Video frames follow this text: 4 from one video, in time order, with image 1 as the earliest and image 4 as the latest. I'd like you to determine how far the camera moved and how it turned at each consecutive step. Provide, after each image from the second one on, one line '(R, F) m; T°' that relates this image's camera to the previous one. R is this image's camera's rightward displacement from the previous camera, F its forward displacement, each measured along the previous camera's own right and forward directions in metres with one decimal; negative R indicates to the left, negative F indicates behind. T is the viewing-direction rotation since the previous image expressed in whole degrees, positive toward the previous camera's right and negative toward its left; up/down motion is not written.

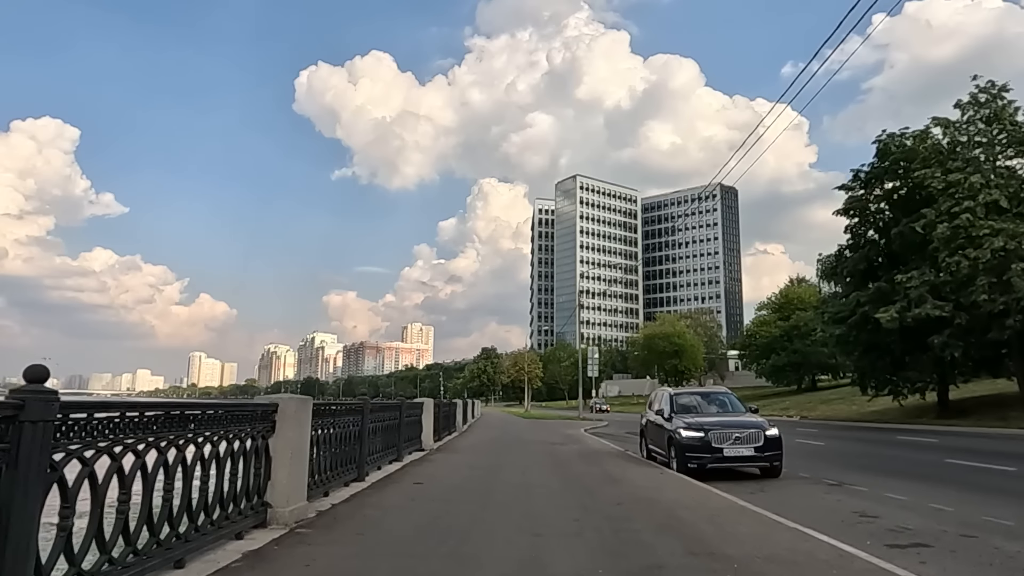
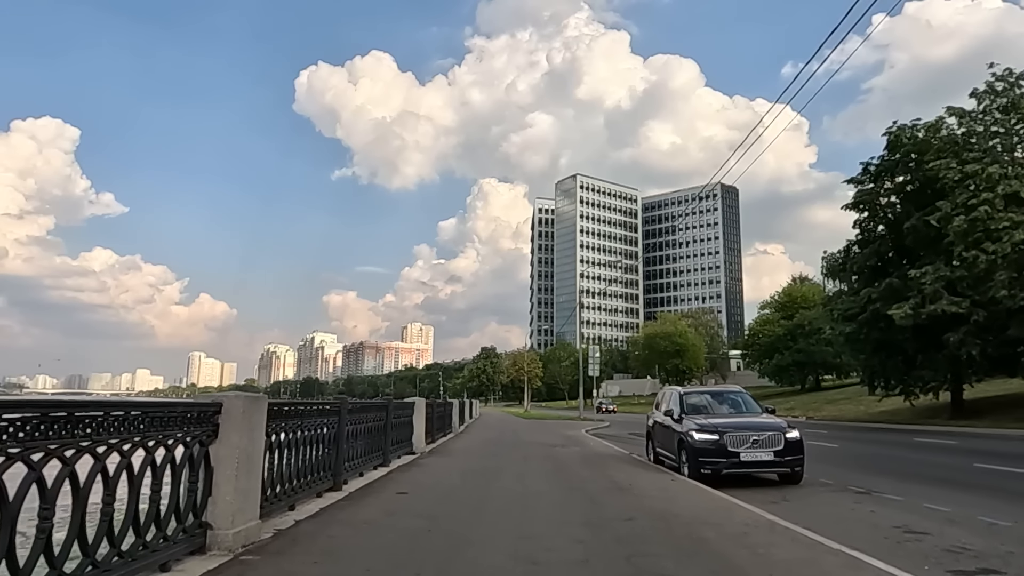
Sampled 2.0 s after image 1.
(+0.1, +1.2) m; 0°
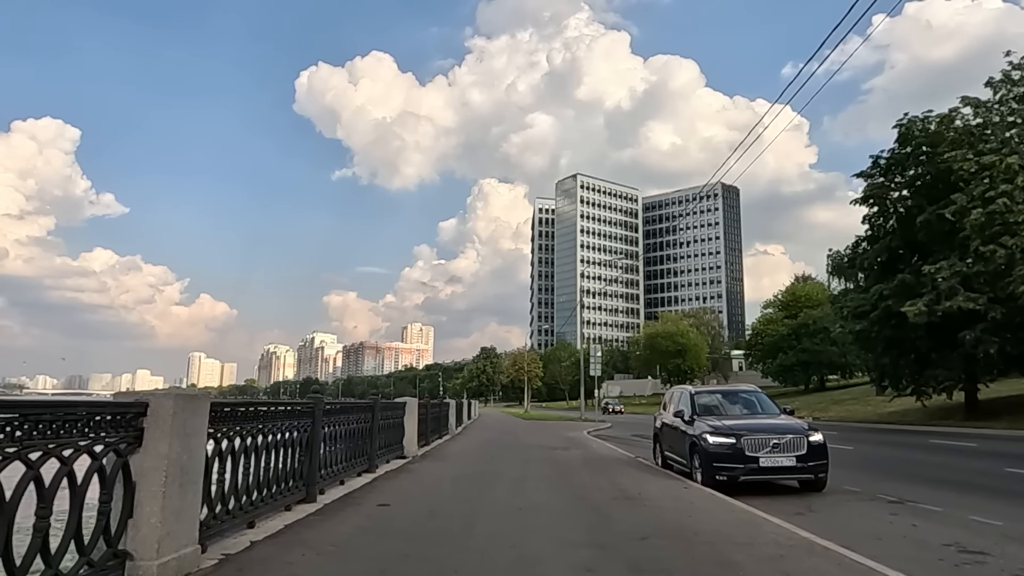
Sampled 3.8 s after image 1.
(0.0, +1.1) m; 0°
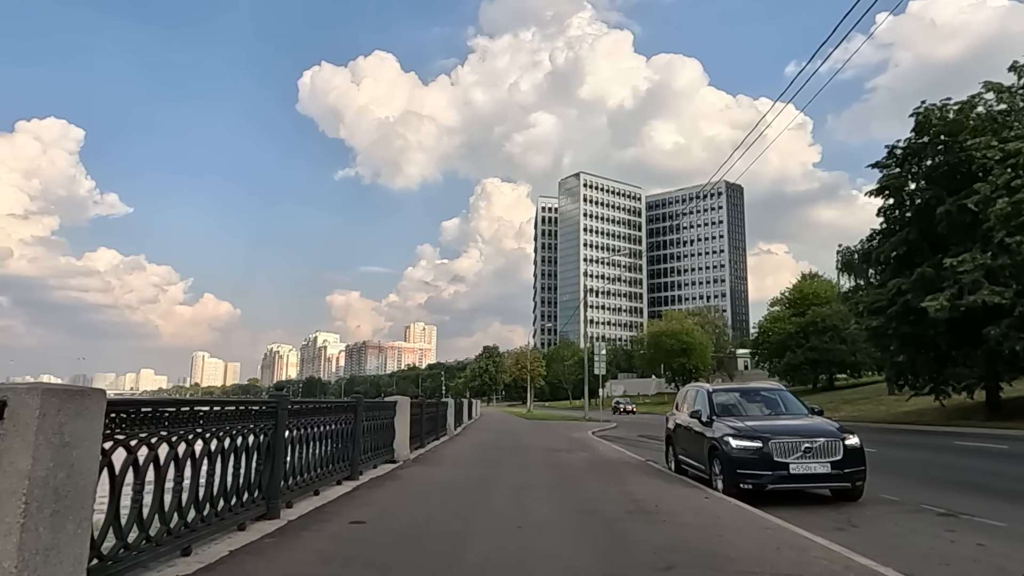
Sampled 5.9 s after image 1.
(+0.1, +1.3) m; 0°
